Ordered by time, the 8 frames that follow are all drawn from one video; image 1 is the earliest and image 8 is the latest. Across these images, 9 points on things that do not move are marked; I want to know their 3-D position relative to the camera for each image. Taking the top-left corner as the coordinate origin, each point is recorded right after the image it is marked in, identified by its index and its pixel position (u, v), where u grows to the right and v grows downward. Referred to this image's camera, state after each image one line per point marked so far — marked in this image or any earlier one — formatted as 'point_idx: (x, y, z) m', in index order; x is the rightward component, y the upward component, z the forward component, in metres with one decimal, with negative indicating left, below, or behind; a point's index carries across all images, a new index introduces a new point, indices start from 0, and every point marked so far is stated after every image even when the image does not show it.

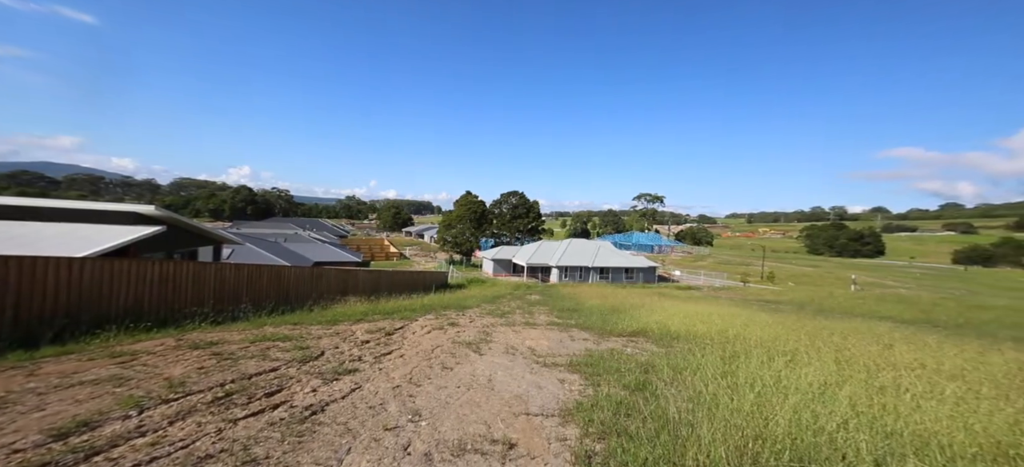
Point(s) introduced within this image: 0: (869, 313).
0: (+11.7, -2.6, +14.1) m
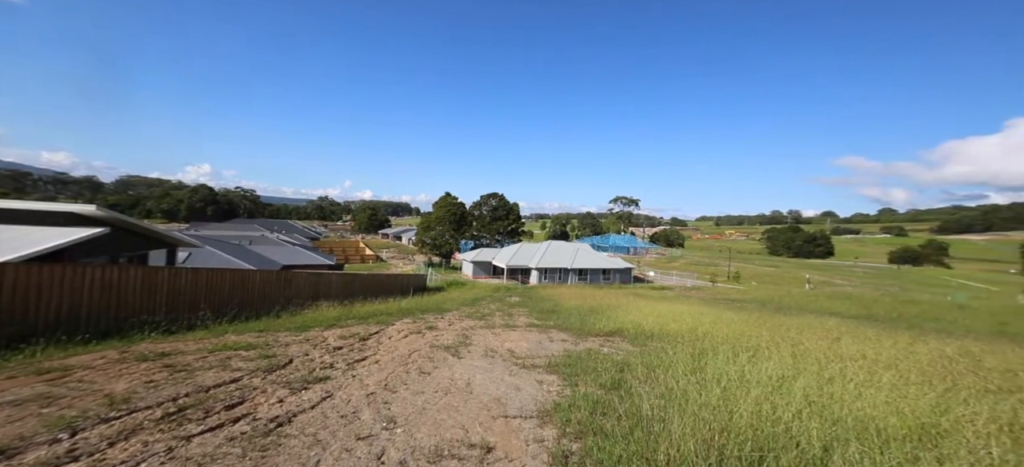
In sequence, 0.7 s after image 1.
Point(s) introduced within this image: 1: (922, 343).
0: (+10.9, -2.7, +14.9) m
1: (+7.7, -2.1, +7.9) m
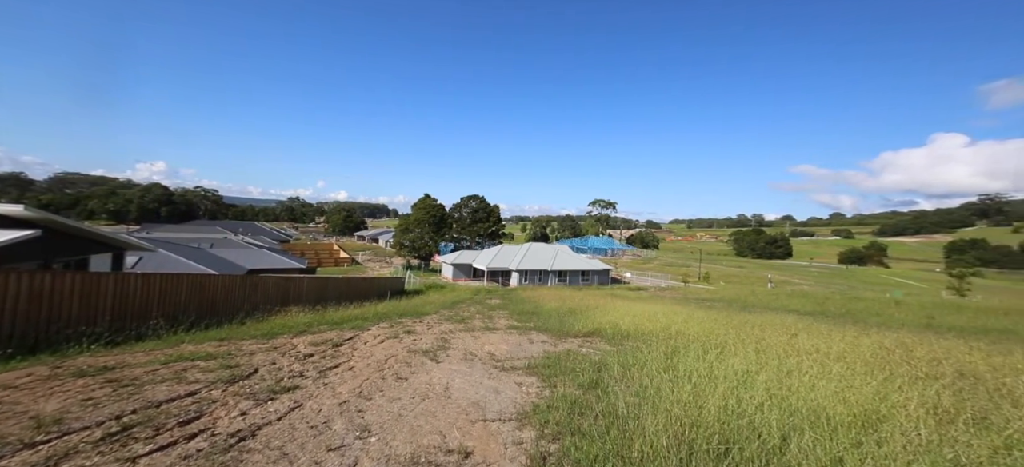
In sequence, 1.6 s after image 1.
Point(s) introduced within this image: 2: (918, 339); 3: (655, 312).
0: (+10.1, -2.7, +15.6) m
1: (+7.2, -2.1, +8.4) m
2: (+8.9, -2.3, +9.1) m
3: (+6.3, -3.4, +18.1) m
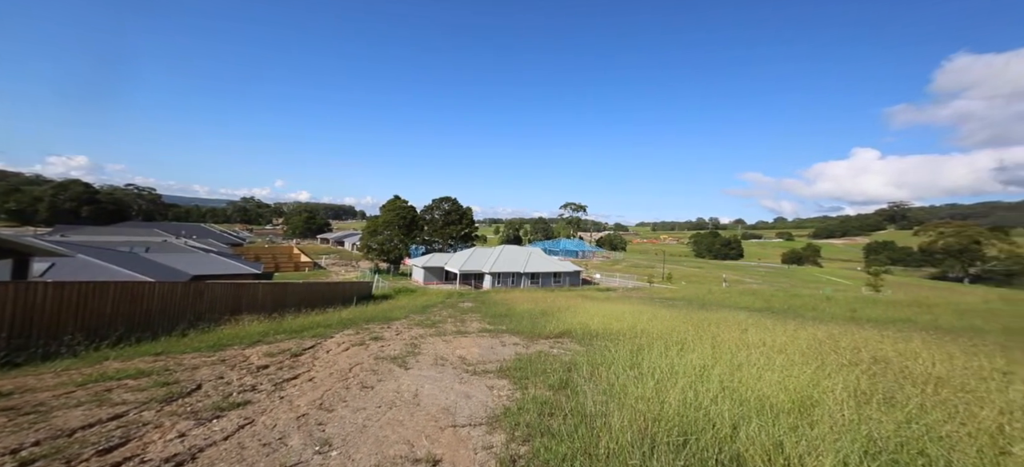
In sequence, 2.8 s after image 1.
0: (+8.9, -2.8, +16.3) m
1: (+6.4, -2.1, +9.0) m
2: (+8.1, -2.3, +9.8) m
3: (+5.0, -3.5, +18.7) m
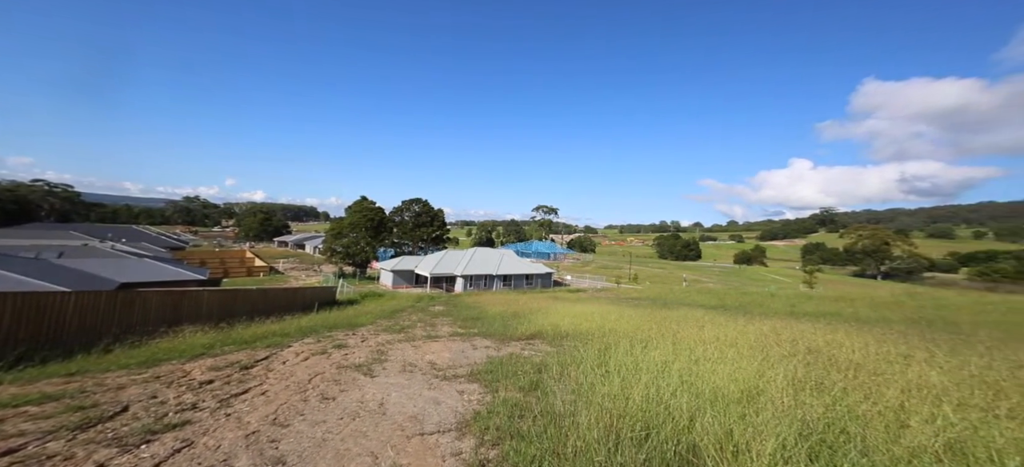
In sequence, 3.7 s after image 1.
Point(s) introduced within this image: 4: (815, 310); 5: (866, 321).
0: (+7.7, -2.8, +16.9) m
1: (+5.7, -2.1, +9.5) m
2: (+7.3, -2.3, +10.4) m
3: (+3.6, -3.6, +19.0) m
4: (+11.8, -3.0, +16.5) m
5: (+12.1, -2.9, +14.4) m
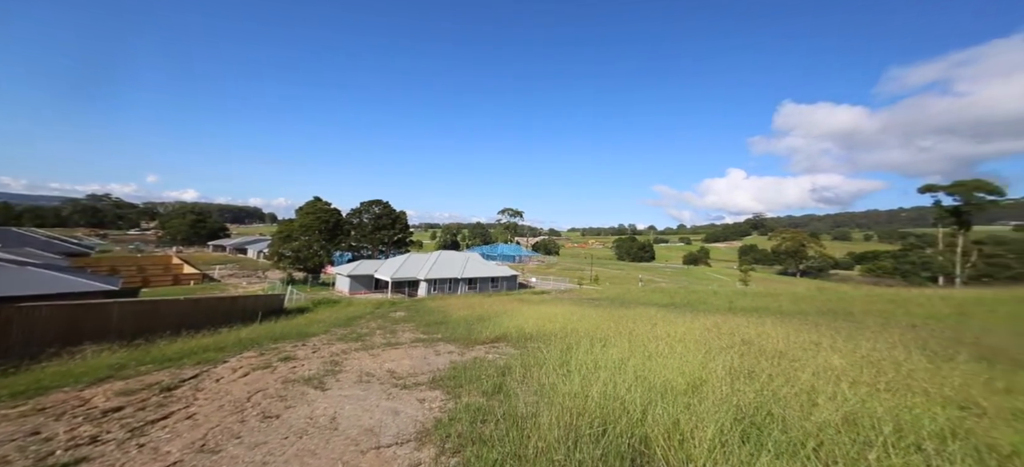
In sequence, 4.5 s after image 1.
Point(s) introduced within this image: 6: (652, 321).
0: (+6.2, -2.9, +17.4) m
1: (+4.7, -2.1, +9.8) m
2: (+6.2, -2.3, +10.8) m
3: (+1.9, -3.6, +19.1) m
4: (+10.2, -3.0, +17.2) m
5: (+10.8, -2.9, +15.2) m
6: (+3.9, -2.5, +11.7) m
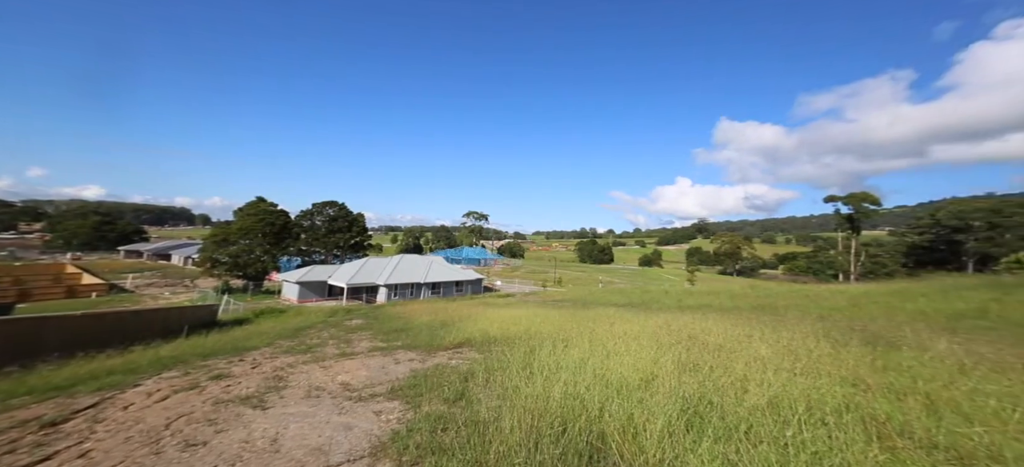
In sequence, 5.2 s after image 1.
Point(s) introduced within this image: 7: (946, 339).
0: (+4.6, -2.9, +17.3) m
1: (+3.8, -2.1, +9.6) m
2: (+5.2, -2.3, +10.7) m
3: (+0.2, -3.7, +18.7) m
4: (+8.7, -2.9, +17.5) m
5: (+9.4, -2.8, +15.5) m
6: (+2.8, -2.4, +11.5) m
7: (+10.1, -2.4, +9.9) m
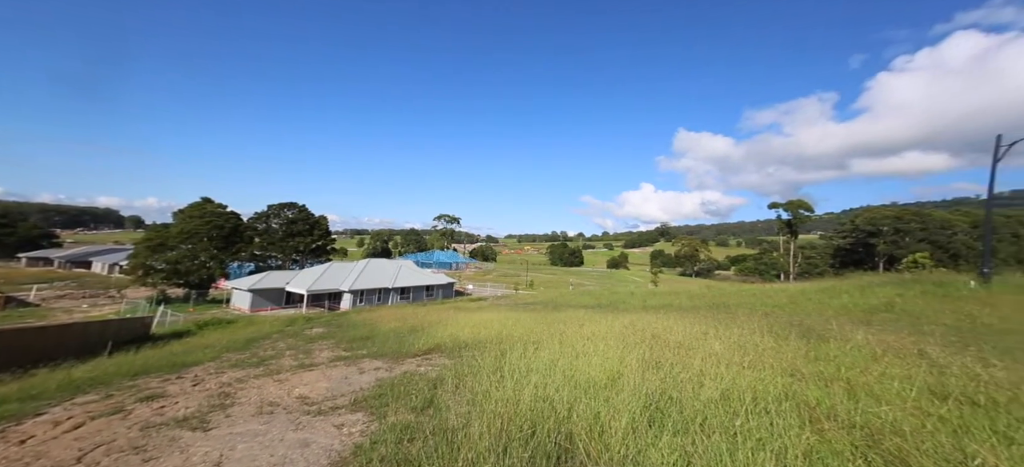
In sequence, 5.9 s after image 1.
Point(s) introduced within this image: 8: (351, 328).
0: (+3.4, -2.8, +17.0) m
1: (+3.0, -2.0, +9.3) m
2: (+4.4, -2.2, +10.5) m
3: (-1.1, -3.7, +18.1) m
4: (+7.4, -2.9, +17.5) m
5: (+8.3, -2.7, +15.5) m
6: (+1.9, -2.4, +11.1) m
7: (+9.3, -2.3, +10.0) m
8: (-7.7, -4.3, +19.7) m
